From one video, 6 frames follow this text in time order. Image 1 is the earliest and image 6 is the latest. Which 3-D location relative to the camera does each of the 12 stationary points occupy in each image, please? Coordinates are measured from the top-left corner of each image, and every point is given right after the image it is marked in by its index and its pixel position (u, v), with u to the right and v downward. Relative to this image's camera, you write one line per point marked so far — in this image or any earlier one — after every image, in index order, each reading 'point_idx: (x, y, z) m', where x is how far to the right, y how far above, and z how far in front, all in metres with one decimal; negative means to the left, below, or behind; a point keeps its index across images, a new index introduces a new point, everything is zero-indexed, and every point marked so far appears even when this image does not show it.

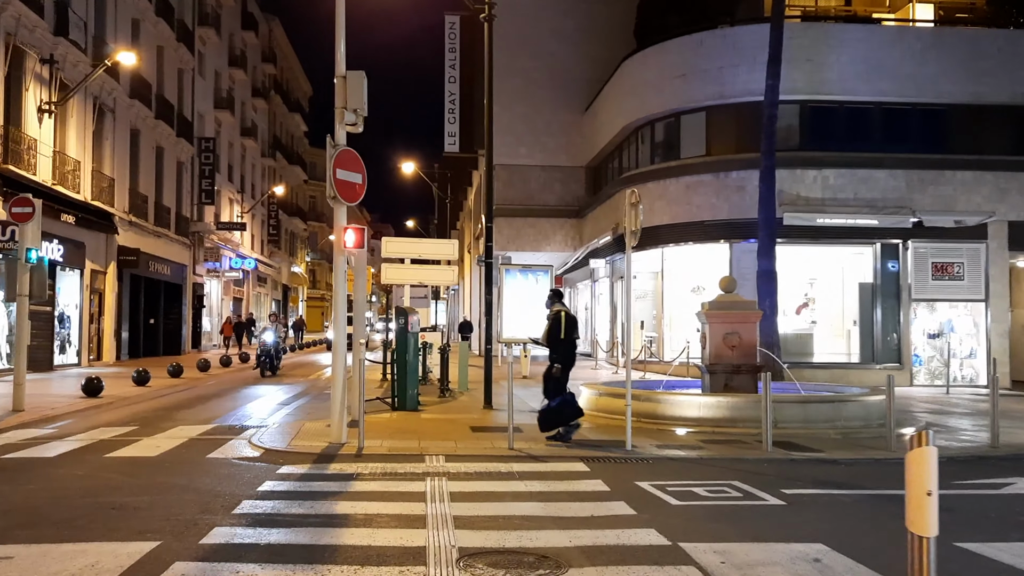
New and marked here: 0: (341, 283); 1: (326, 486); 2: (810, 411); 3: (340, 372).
0: (-1.8, 0.0, +9.9) m
1: (-1.5, -1.6, +7.6) m
2: (+3.7, -1.5, +12.0) m
3: (-1.8, -0.9, +9.8) m
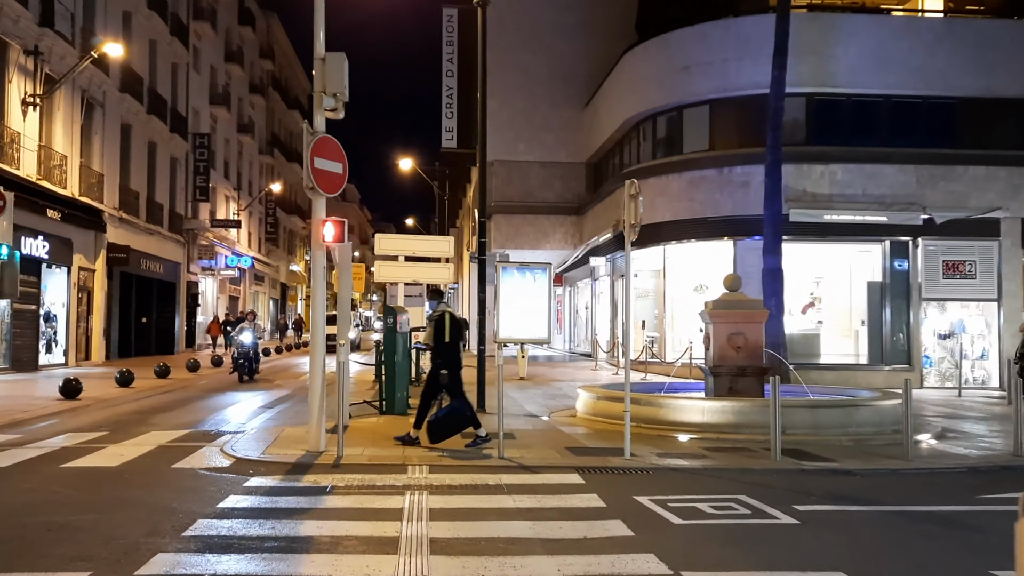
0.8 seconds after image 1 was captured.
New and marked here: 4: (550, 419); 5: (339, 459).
0: (-1.9, 0.0, +9.3) m
1: (-1.5, -1.5, +6.9) m
2: (+3.6, -1.5, +11.3) m
3: (-1.8, -0.9, +9.2) m
4: (+0.5, -1.8, +13.4) m
5: (-1.6, -1.6, +8.7) m
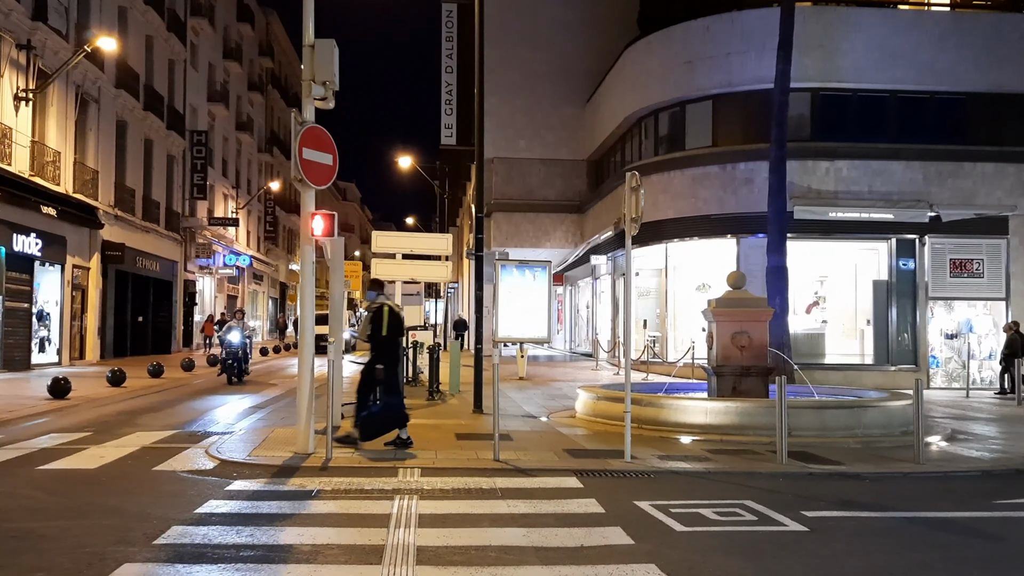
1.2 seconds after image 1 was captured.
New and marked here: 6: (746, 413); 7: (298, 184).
0: (-1.9, +0.1, +8.9) m
1: (-1.6, -1.5, +6.6) m
2: (+3.6, -1.5, +11.0) m
3: (-1.9, -0.8, +8.8) m
4: (+0.5, -1.8, +13.0) m
5: (-1.6, -1.5, +8.4) m
6: (+2.7, -1.4, +11.0) m
7: (-2.0, +1.0, +8.9) m
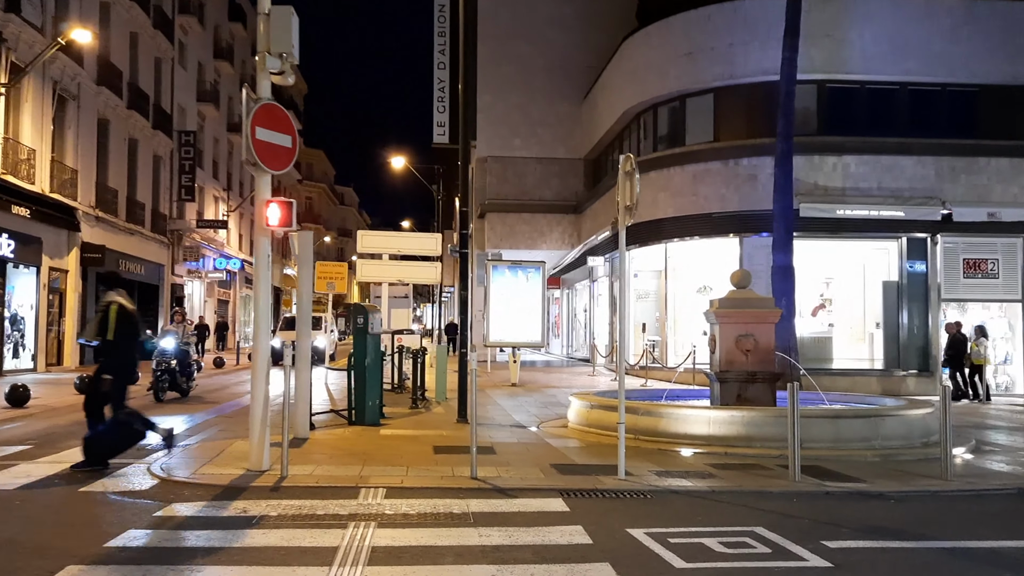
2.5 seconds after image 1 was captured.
0: (-2.1, +0.1, +8.0) m
1: (-1.8, -1.4, +5.6) m
2: (+3.4, -1.5, +10.0) m
3: (-2.1, -0.8, +7.9) m
4: (+0.3, -1.8, +12.1) m
5: (-1.8, -1.5, +7.4) m
6: (+2.5, -1.4, +10.0) m
7: (-2.1, +1.0, +8.0) m
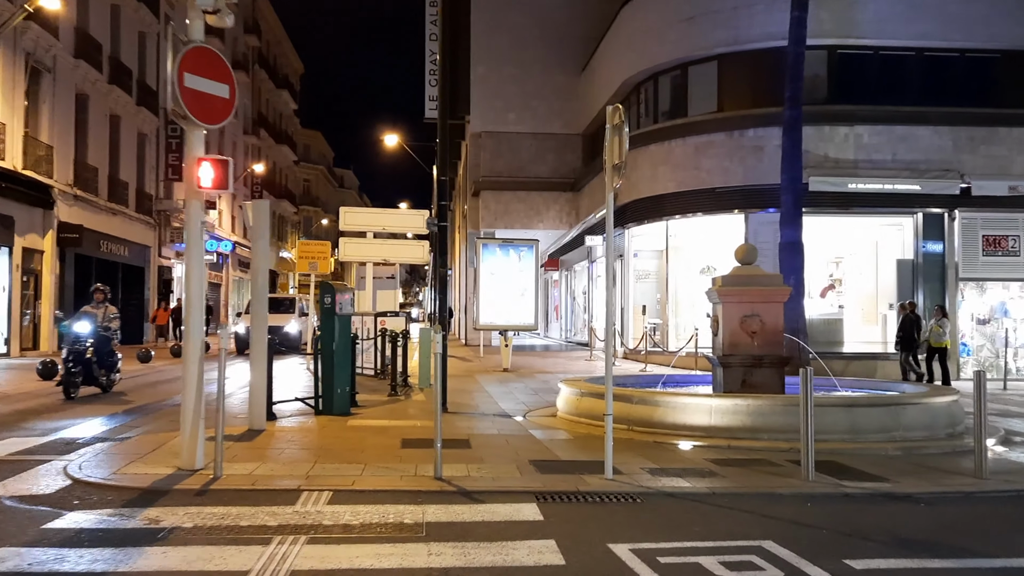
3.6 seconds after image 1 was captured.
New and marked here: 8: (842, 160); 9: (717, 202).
0: (-2.3, +0.3, +6.9) m
1: (-2.0, -1.3, +4.6) m
2: (+3.2, -1.2, +9.0) m
3: (-2.3, -0.6, +6.8) m
4: (+0.1, -1.5, +11.0) m
5: (-2.0, -1.3, +6.4) m
6: (+2.3, -1.2, +9.0) m
7: (-2.4, +1.2, +6.9) m
8: (+6.2, +2.4, +18.1) m
9: (+4.0, +1.7, +18.7) m
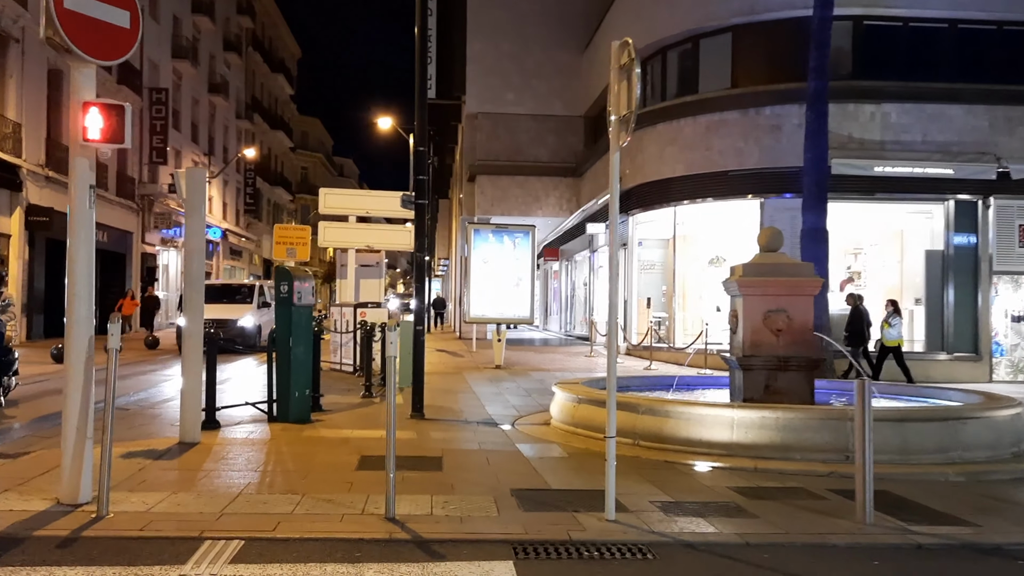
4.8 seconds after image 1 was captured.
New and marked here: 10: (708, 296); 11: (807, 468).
0: (-2.4, +0.4, +5.4) m
1: (-2.1, -1.2, +3.1) m
2: (+3.1, -1.1, +7.4) m
3: (-2.4, -0.5, +5.3) m
4: (0.0, -1.4, +9.5) m
5: (-2.1, -1.2, +4.9) m
6: (+2.2, -1.1, +7.5) m
7: (-2.5, +1.3, +5.4) m
8: (+6.1, +2.5, +16.6) m
9: (+3.9, +1.8, +17.1) m
10: (+3.8, -0.1, +18.9) m
11: (+2.2, -1.4, +7.2) m
